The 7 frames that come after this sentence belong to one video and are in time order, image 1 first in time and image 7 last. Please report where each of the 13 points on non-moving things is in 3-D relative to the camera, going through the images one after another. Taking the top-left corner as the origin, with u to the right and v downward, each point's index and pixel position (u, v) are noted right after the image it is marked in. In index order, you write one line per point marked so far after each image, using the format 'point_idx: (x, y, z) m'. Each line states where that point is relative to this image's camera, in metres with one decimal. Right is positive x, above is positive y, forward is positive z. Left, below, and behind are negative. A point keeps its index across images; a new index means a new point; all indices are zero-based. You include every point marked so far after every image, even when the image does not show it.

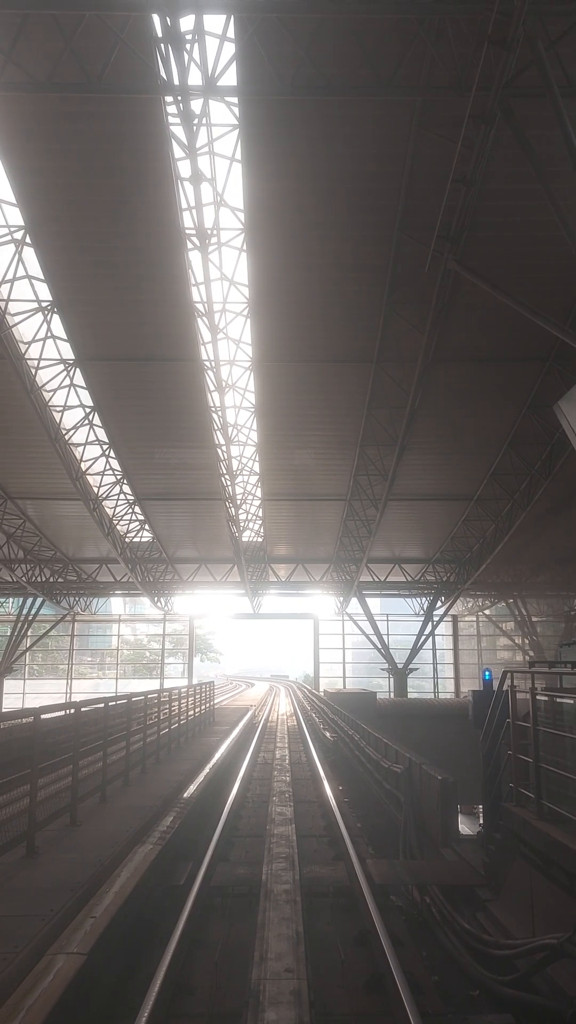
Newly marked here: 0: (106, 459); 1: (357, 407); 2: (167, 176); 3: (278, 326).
0: (-4.4, +1.3, +17.5) m
1: (+1.4, +2.1, +14.9) m
2: (-1.6, +4.5, +9.9) m
3: (-0.2, +3.2, +12.7) m
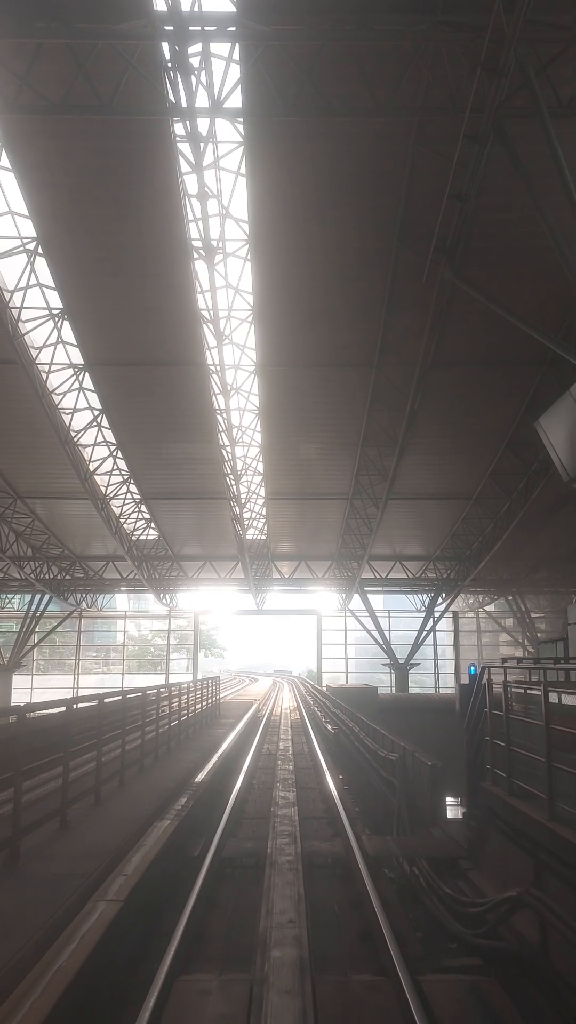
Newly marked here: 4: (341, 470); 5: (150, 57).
0: (-4.3, +1.3, +18.0) m
1: (+1.5, +2.1, +15.3) m
2: (-1.6, +4.5, +10.3) m
3: (-0.1, +3.2, +13.1) m
4: (+1.3, +1.0, +18.2) m
5: (-1.6, +5.3, +8.6) m
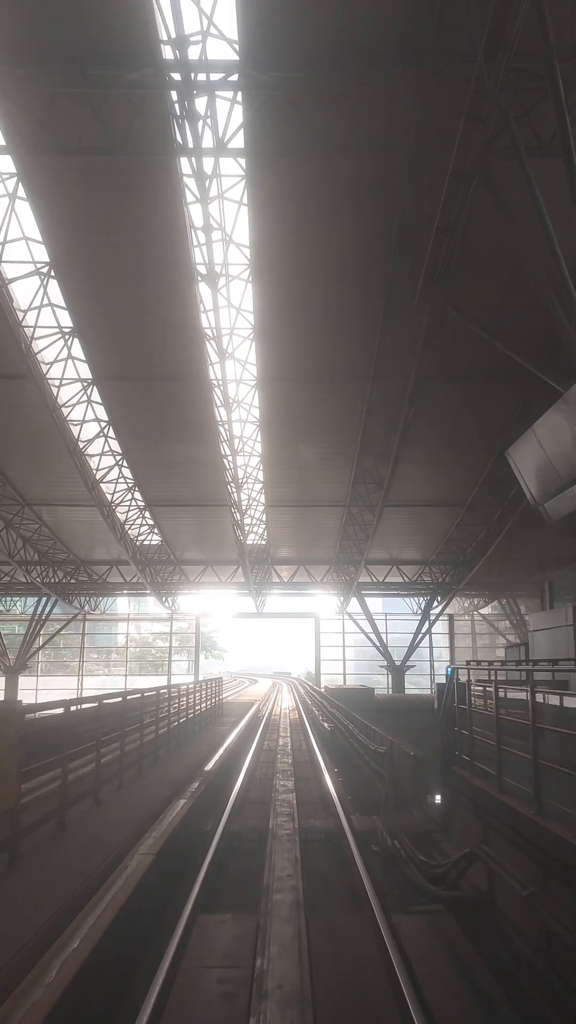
0: (-4.3, +1.1, +18.6) m
1: (+1.4, +2.0, +15.9) m
2: (-1.6, +4.3, +10.9) m
3: (-0.2, +3.0, +13.7) m
4: (+1.3, +0.9, +18.8) m
5: (-1.6, +5.2, +9.2) m
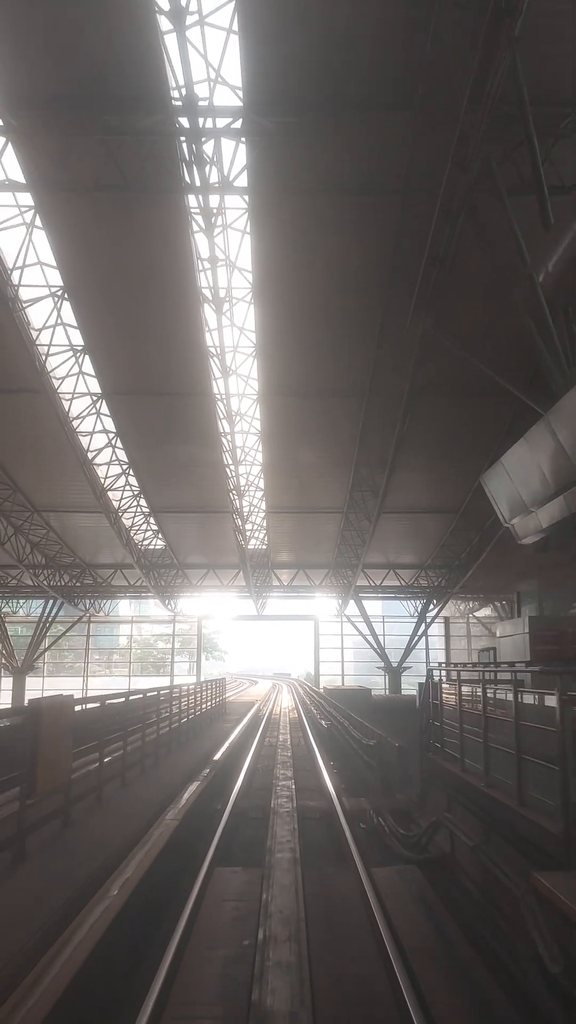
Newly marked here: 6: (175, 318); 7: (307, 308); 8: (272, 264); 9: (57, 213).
0: (-4.3, +1.0, +19.3) m
1: (+1.4, +1.8, +16.6) m
2: (-1.6, +4.2, +11.7) m
3: (-0.2, +2.9, +14.5) m
4: (+1.3, +0.7, +19.5) m
5: (-1.6, +5.0, +10.0) m
6: (-2.0, +3.5, +13.0) m
7: (+0.3, +3.6, +12.8) m
8: (-0.3, +4.1, +12.0) m
9: (-3.5, +4.5, +11.0) m
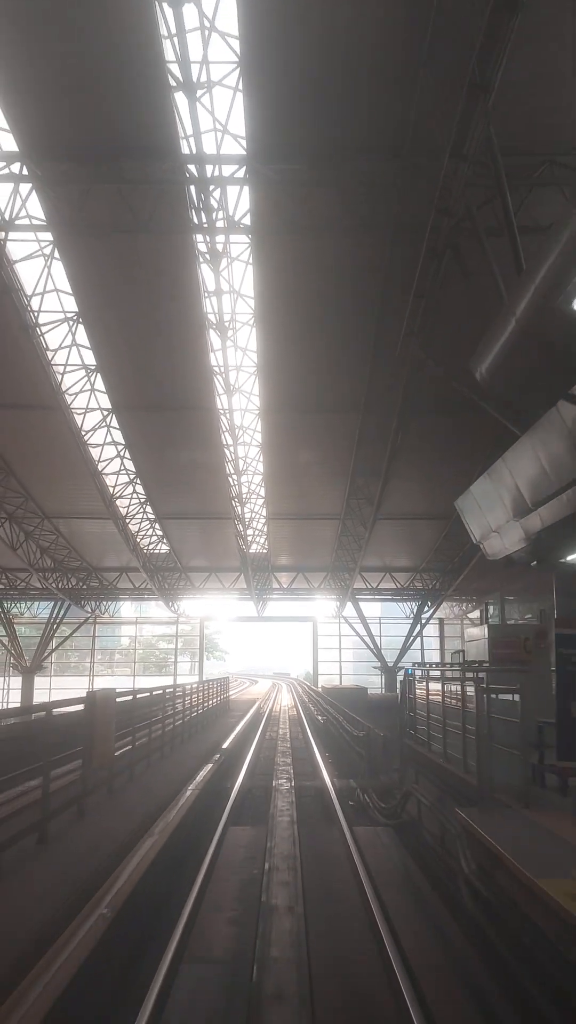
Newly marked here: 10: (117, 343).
0: (-4.3, +0.8, +20.3) m
1: (+1.4, +1.6, +17.6) m
2: (-1.6, +4.0, +12.6) m
3: (-0.2, +2.7, +15.4) m
4: (+1.3, +0.5, +20.5) m
5: (-1.6, +4.8, +10.9) m
6: (-2.0, +3.3, +14.0) m
7: (+0.3, +3.5, +13.8) m
8: (-0.3, +3.9, +13.0) m
9: (-3.5, +4.3, +12.0) m
10: (-3.3, +3.3, +14.1) m
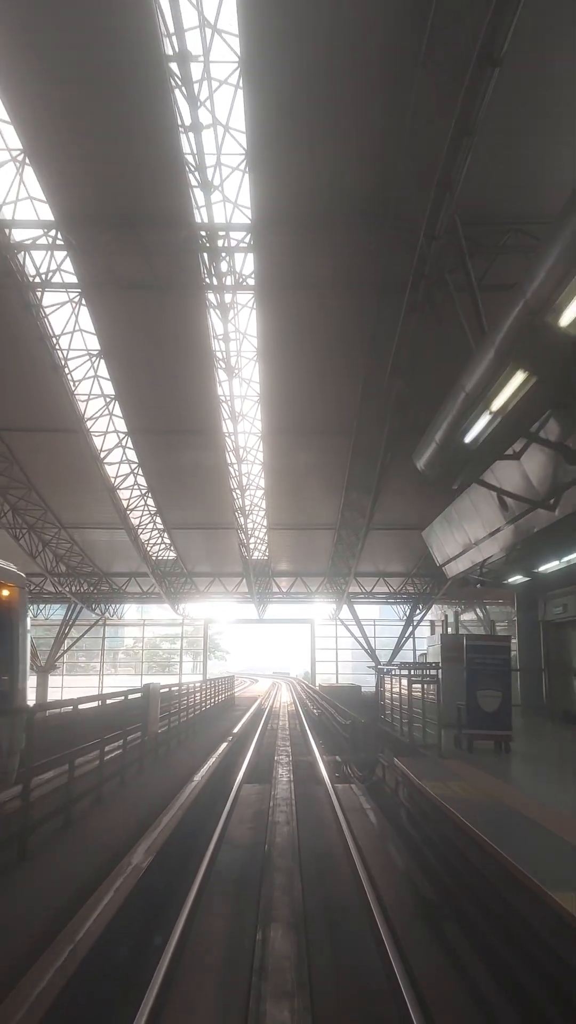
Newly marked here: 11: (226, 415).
0: (-4.4, +0.4, +21.9) m
1: (+1.4, +1.3, +19.2) m
2: (-1.6, +3.6, +14.3) m
3: (-0.2, +2.3, +17.1) m
4: (+1.3, +0.1, +22.1) m
5: (-1.6, +4.5, +12.6) m
6: (-2.0, +2.9, +15.6) m
7: (+0.3, +3.1, +15.4) m
8: (-0.3, +3.6, +14.6) m
9: (-3.5, +4.0, +13.6) m
10: (-3.3, +2.9, +15.7) m
11: (-1.5, +2.3, +17.4) m
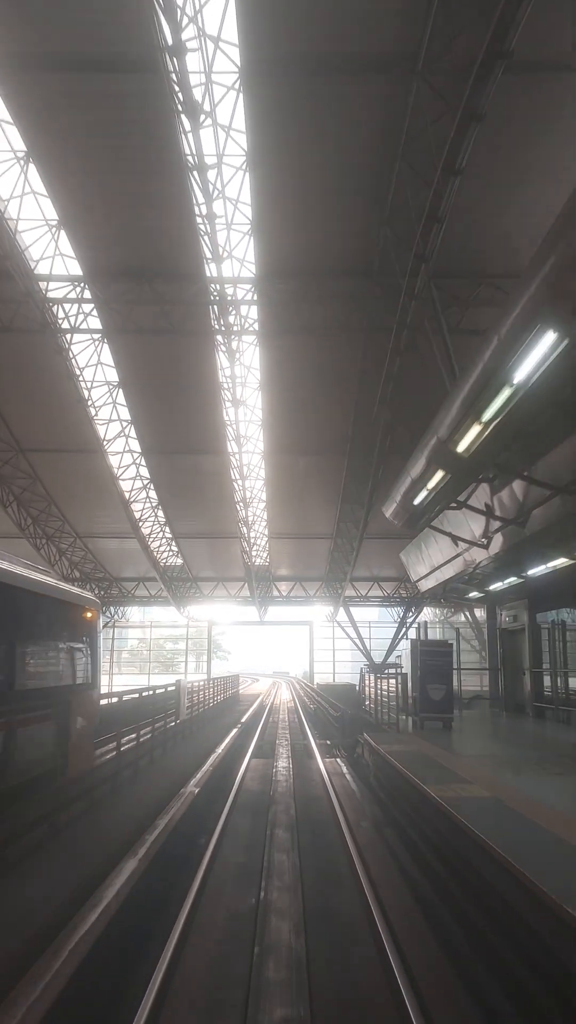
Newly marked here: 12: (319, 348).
0: (-4.4, +0.1, +23.6) m
1: (+1.4, +0.9, +21.0) m
2: (-1.6, +3.3, +16.0) m
3: (-0.2, +2.0, +18.8) m
4: (+1.3, -0.2, +23.9) m
5: (-1.7, +4.1, +14.3) m
6: (-2.0, +2.6, +17.4) m
7: (+0.3, +2.7, +17.2) m
8: (-0.3, +3.2, +16.4) m
9: (-3.5, +3.6, +15.3) m
10: (-3.3, +2.6, +17.4) m
11: (-1.5, +2.0, +19.1) m
12: (+0.7, +3.3, +15.9) m
